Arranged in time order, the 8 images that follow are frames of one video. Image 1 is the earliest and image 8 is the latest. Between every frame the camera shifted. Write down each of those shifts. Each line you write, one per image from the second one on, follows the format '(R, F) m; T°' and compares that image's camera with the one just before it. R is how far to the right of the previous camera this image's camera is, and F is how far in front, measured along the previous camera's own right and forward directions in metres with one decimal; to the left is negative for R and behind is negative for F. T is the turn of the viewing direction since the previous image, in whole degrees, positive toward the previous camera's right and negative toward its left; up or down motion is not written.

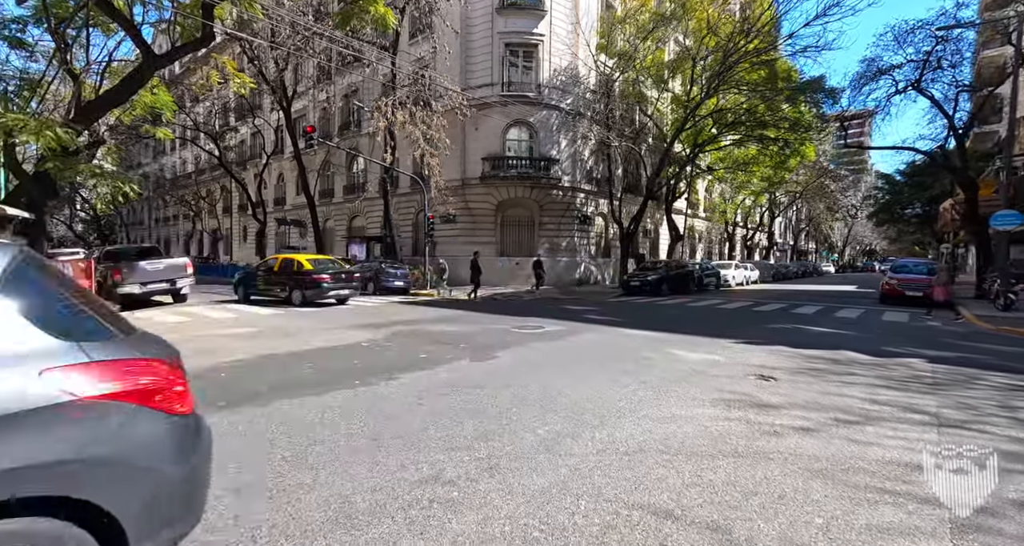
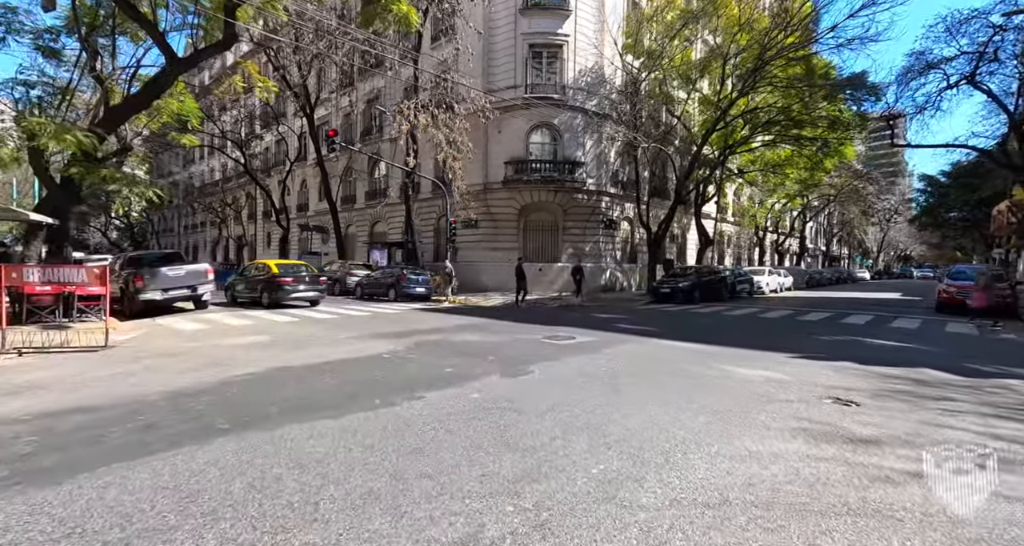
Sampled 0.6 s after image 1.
(-0.2, +0.6) m; -2°
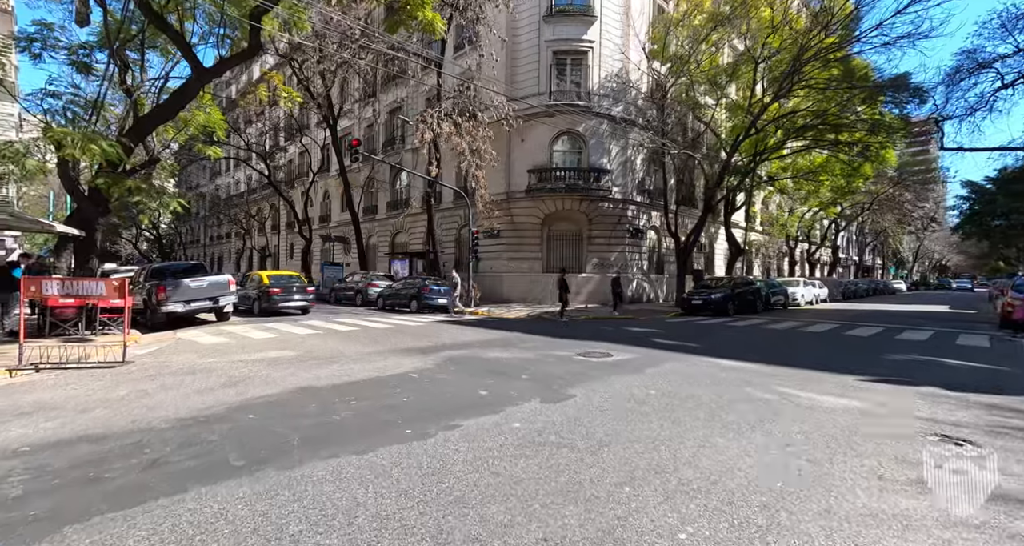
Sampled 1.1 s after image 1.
(-0.2, +0.5) m; -2°
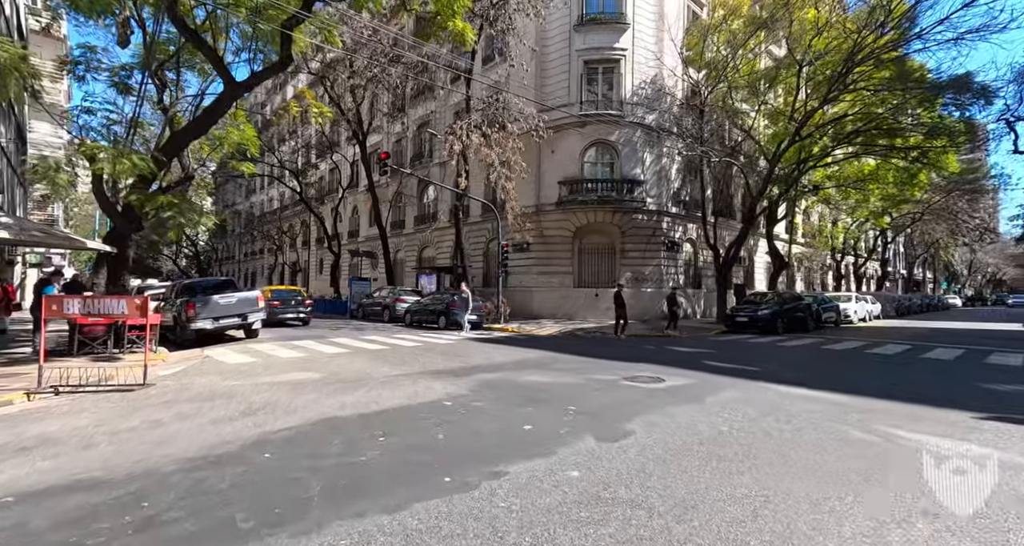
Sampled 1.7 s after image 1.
(-0.2, +0.6) m; -3°
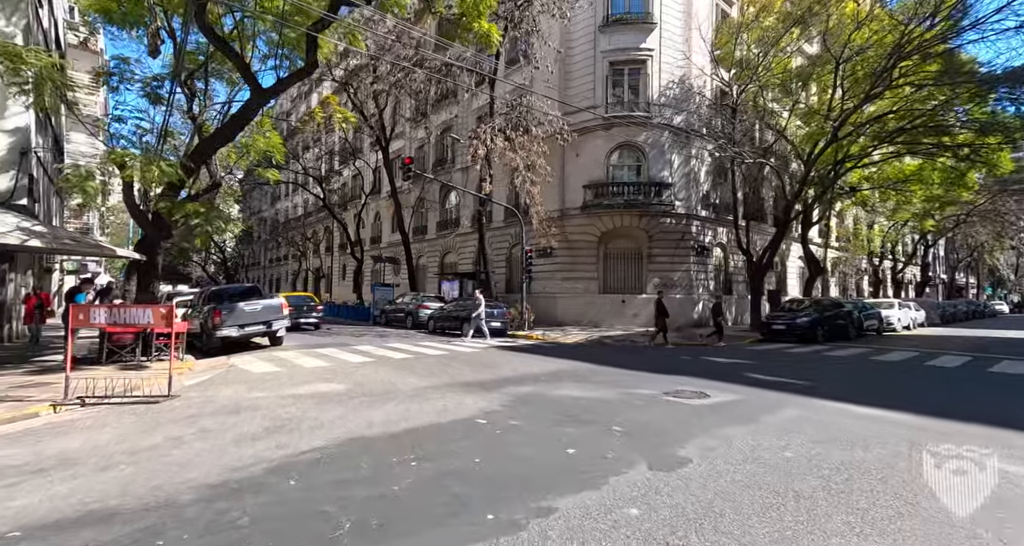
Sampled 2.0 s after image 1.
(-0.2, +0.4) m; -2°
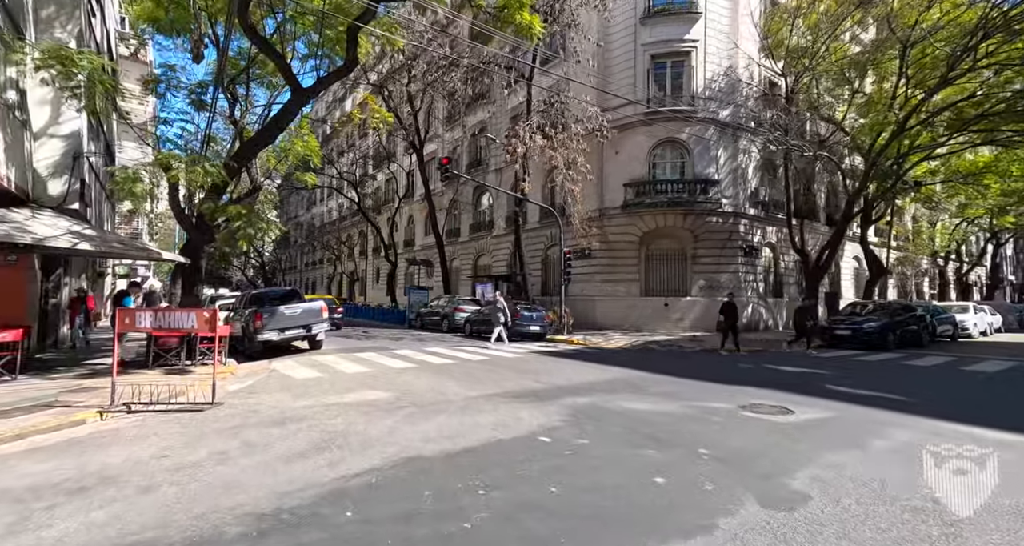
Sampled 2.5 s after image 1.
(-0.4, +0.5) m; -3°
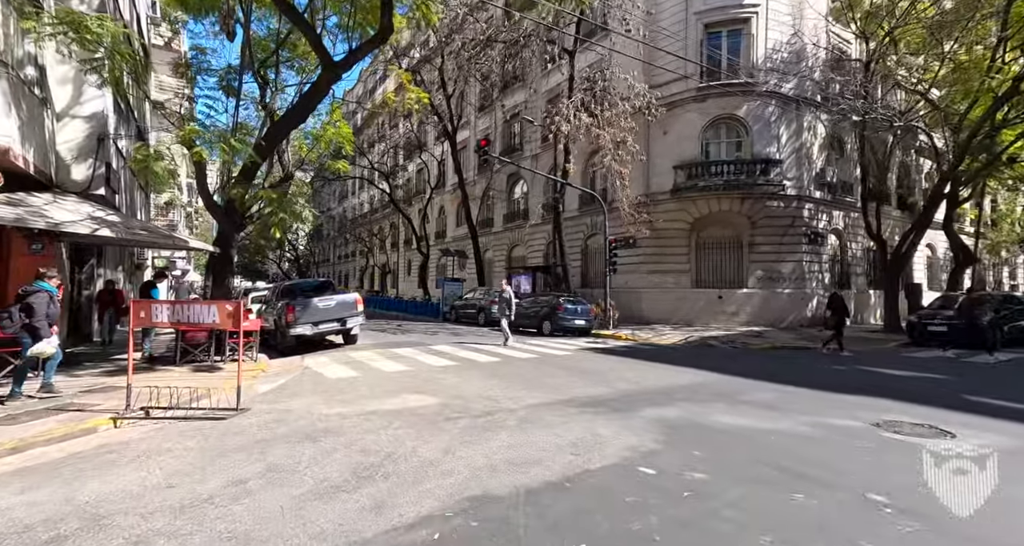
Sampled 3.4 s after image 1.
(-0.5, +1.1) m; -3°
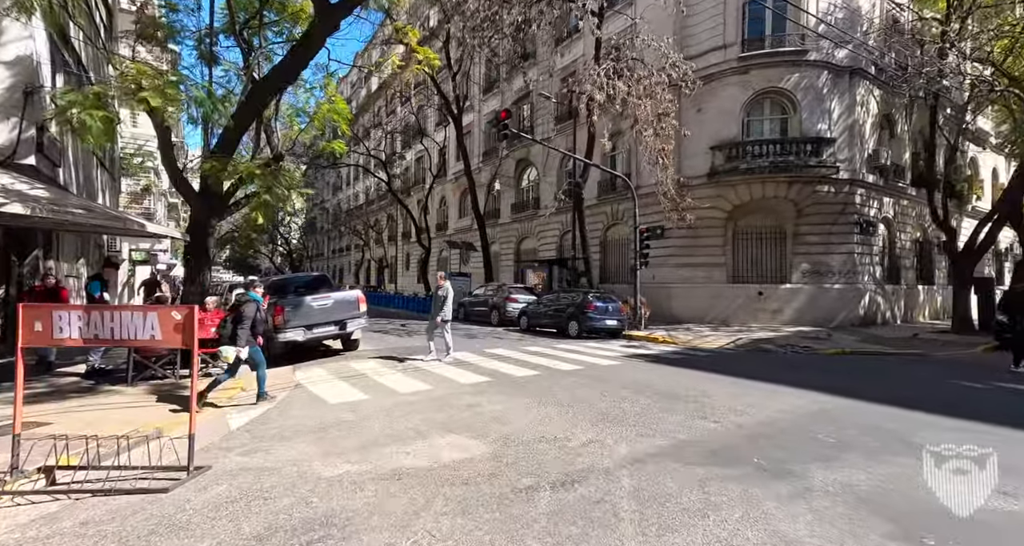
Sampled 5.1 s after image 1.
(-0.8, +2.1) m; +1°
